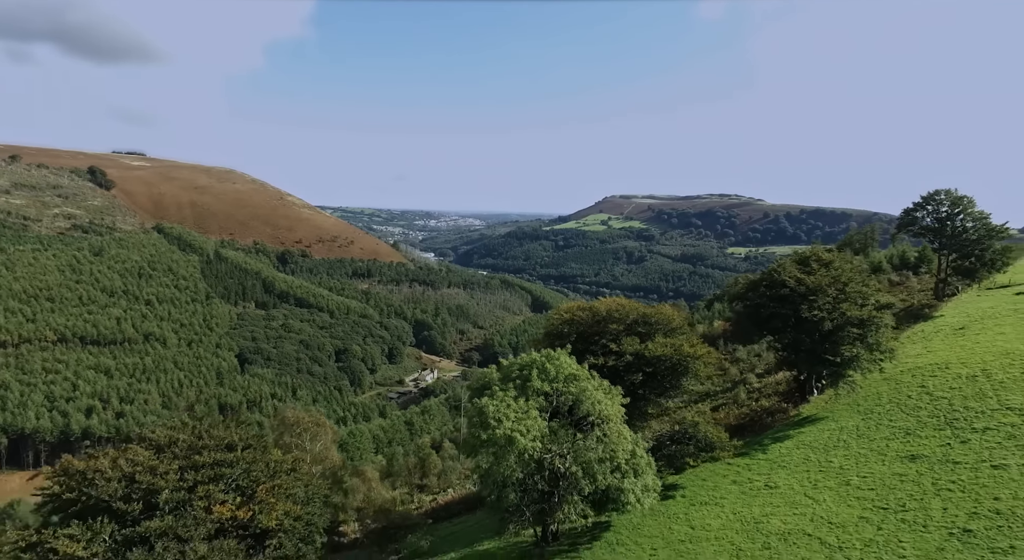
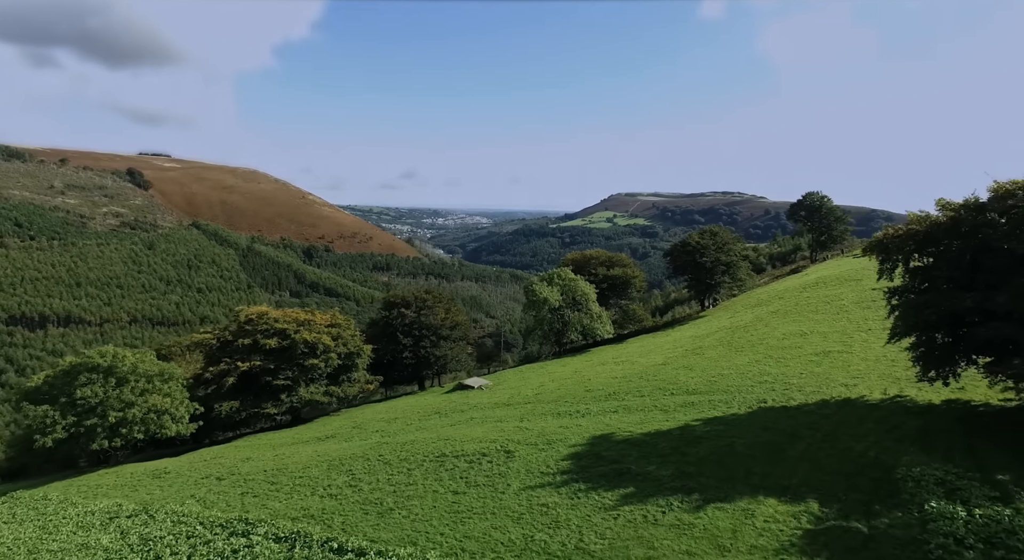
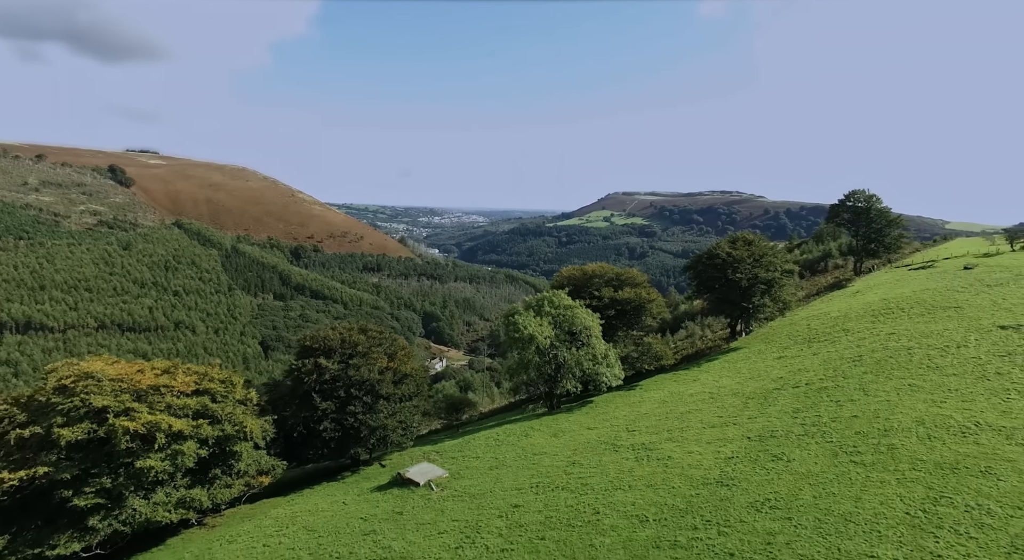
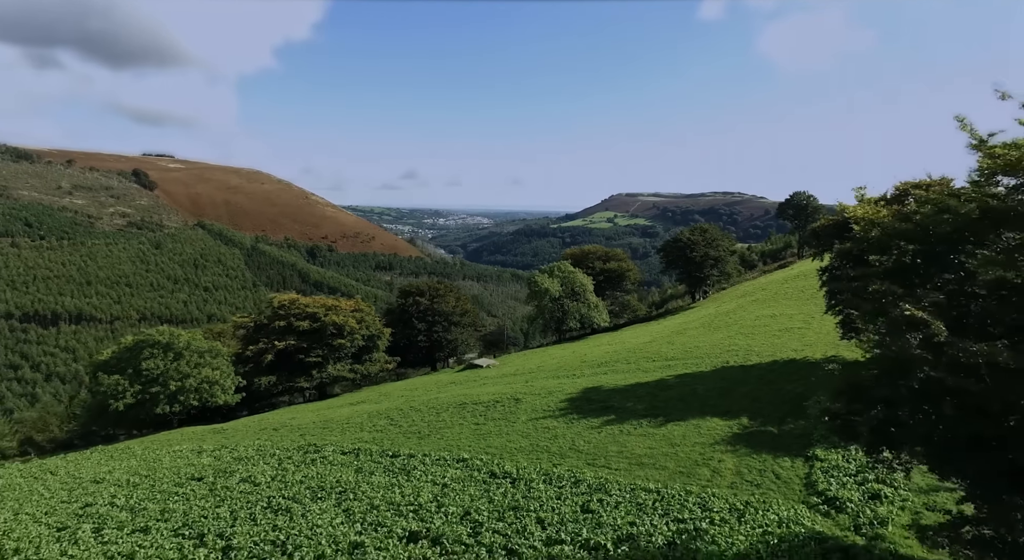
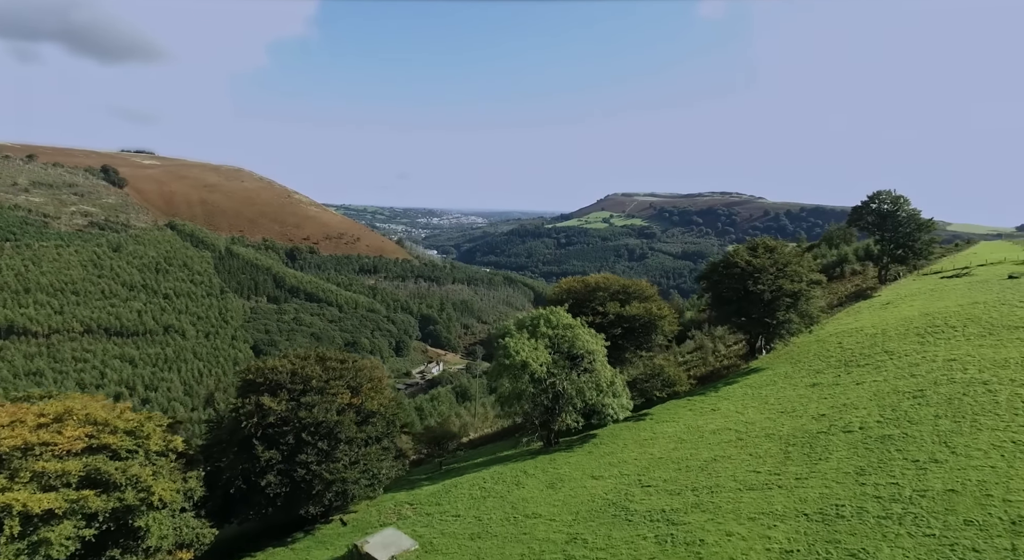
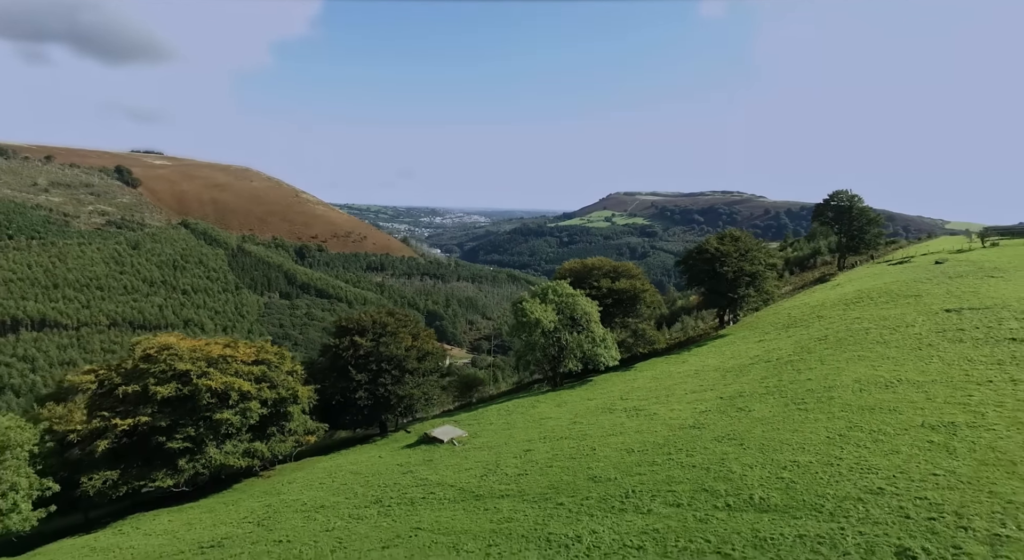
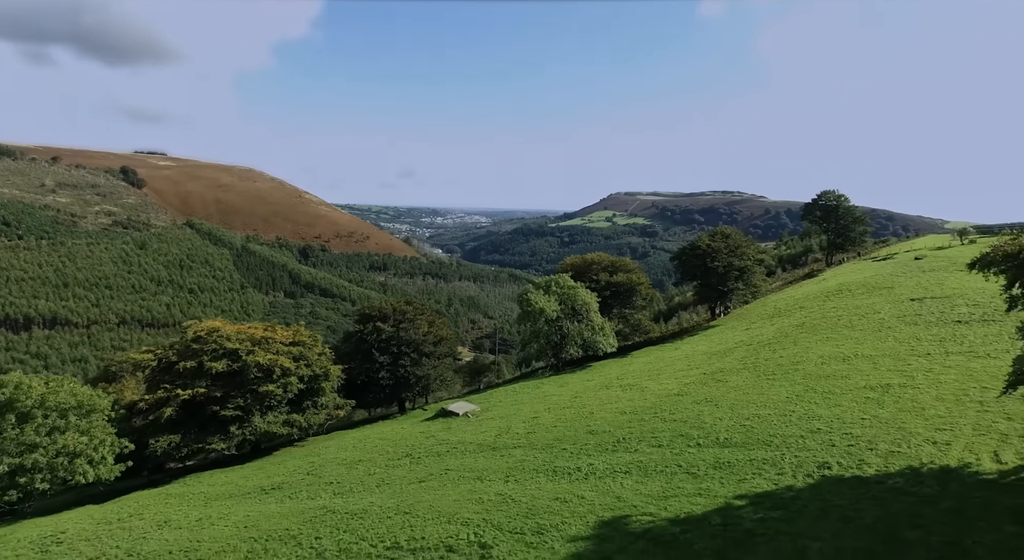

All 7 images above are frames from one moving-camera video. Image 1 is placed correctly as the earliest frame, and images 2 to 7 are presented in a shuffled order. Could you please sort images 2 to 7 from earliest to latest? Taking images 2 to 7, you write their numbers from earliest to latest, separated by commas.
5, 3, 6, 7, 2, 4
